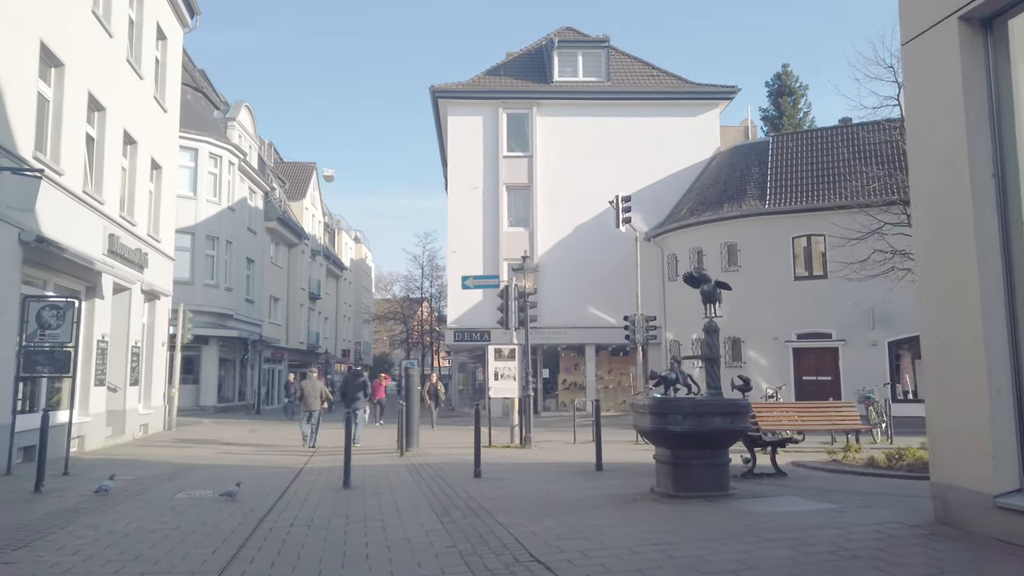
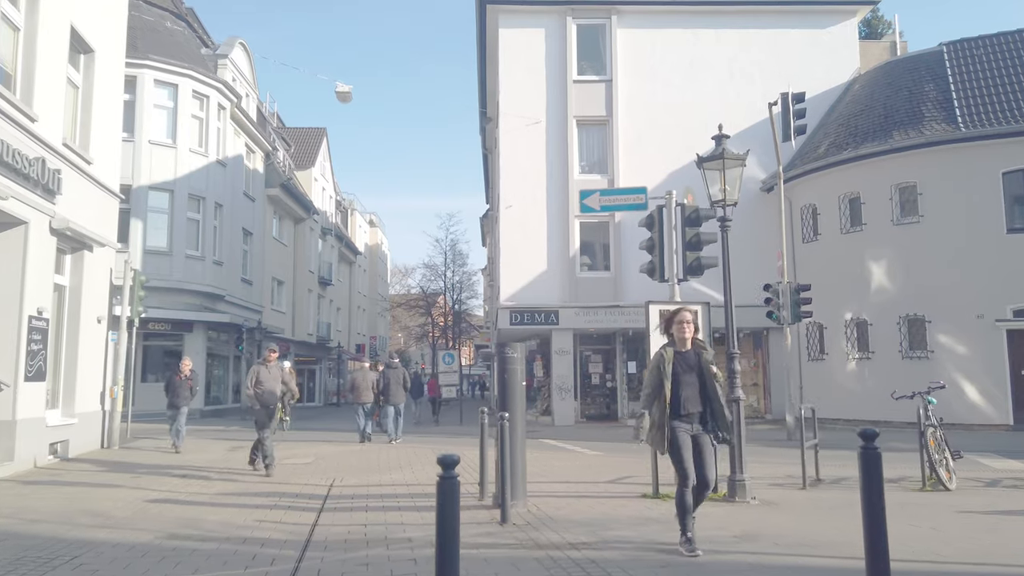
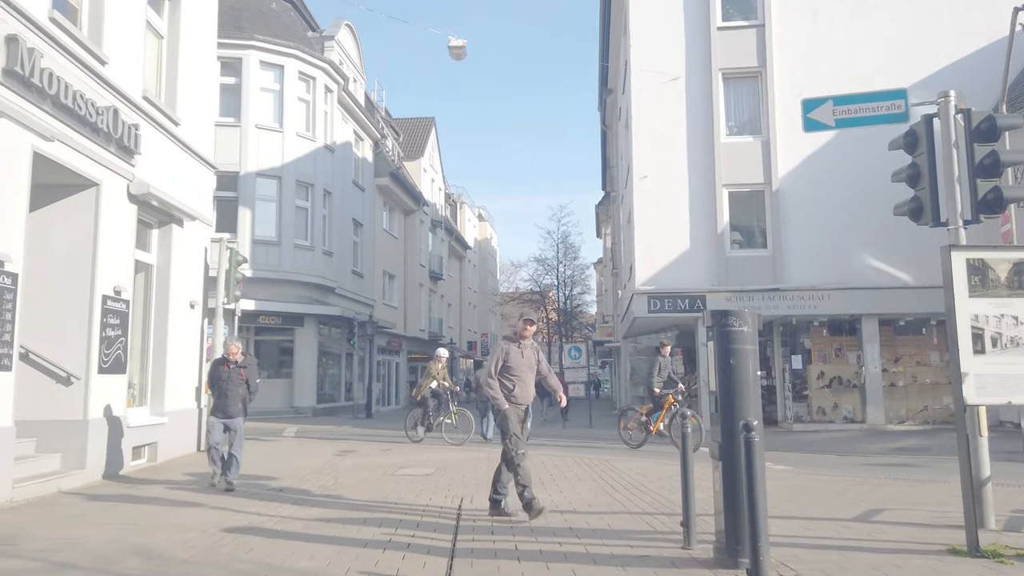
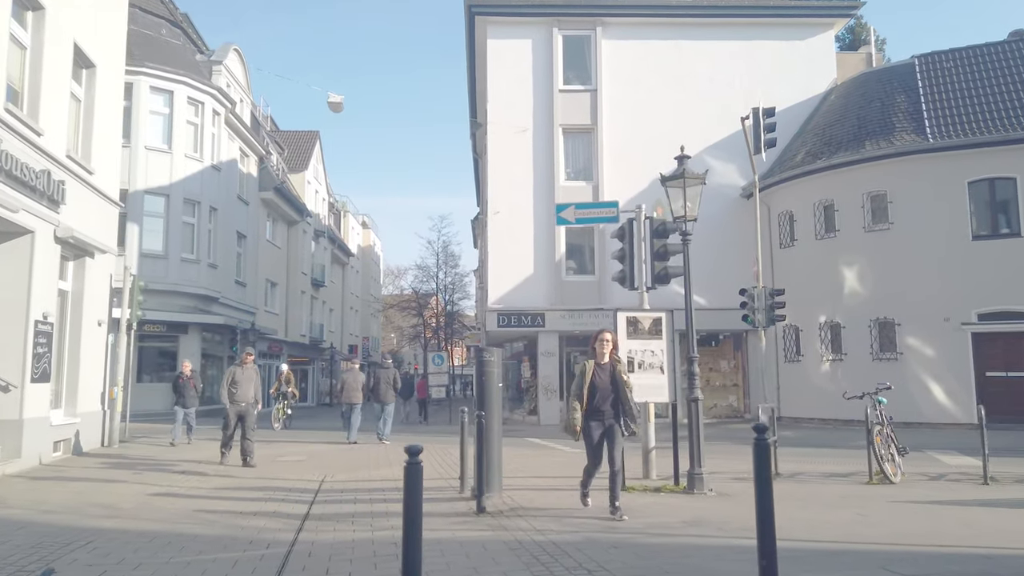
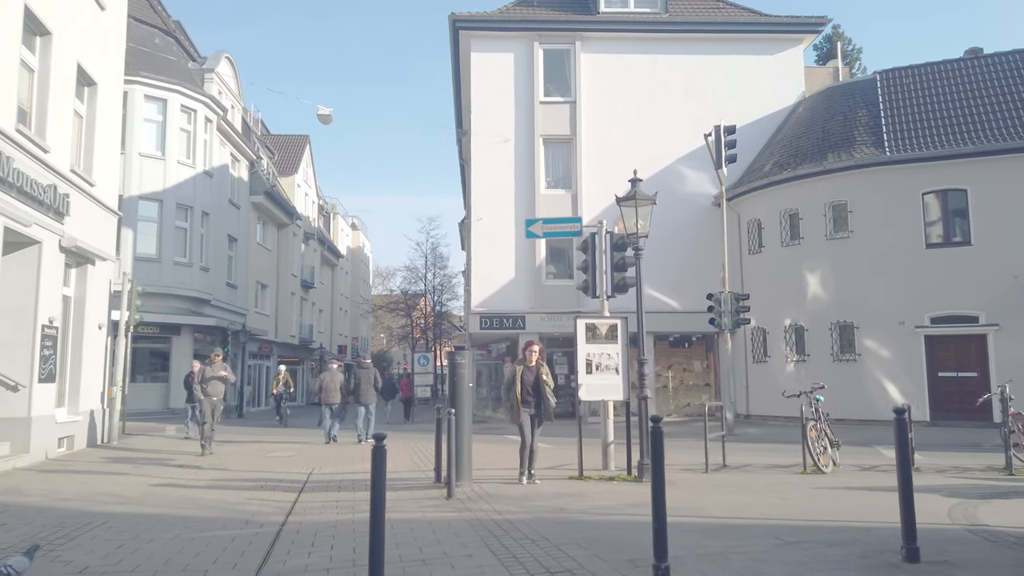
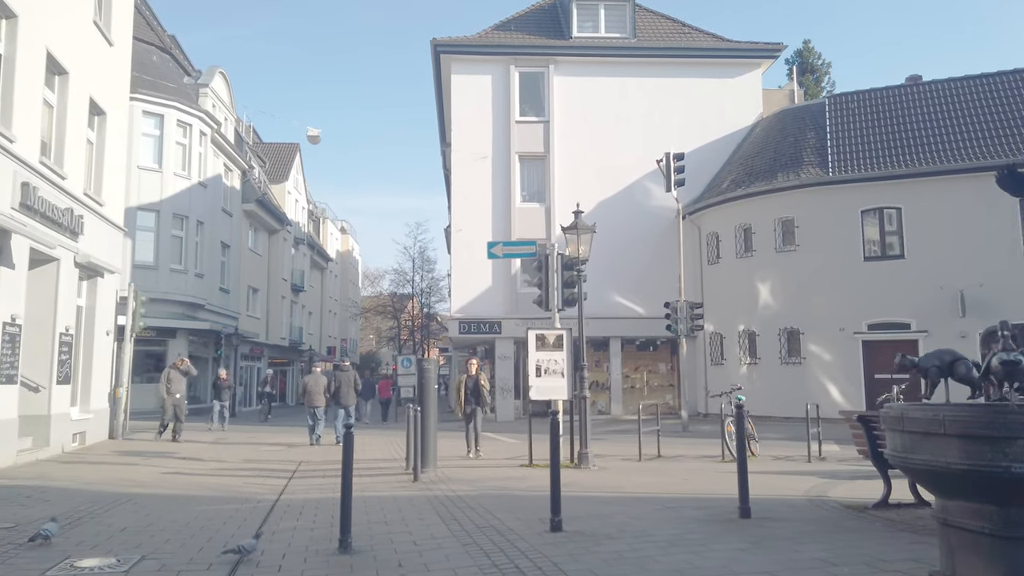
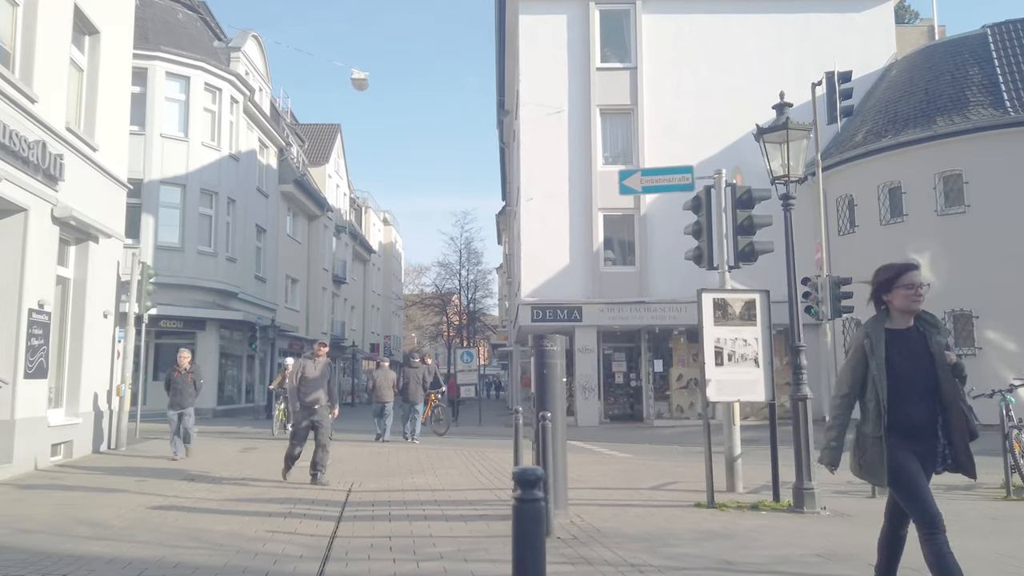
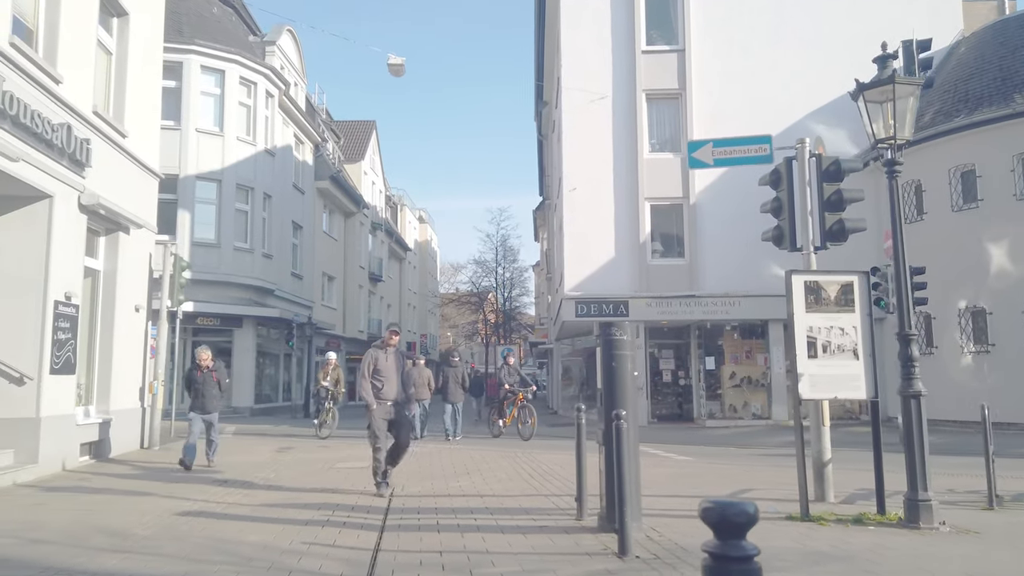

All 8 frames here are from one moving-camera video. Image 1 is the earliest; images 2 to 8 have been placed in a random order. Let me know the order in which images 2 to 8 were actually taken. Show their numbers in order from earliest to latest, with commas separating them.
6, 5, 4, 2, 7, 8, 3
